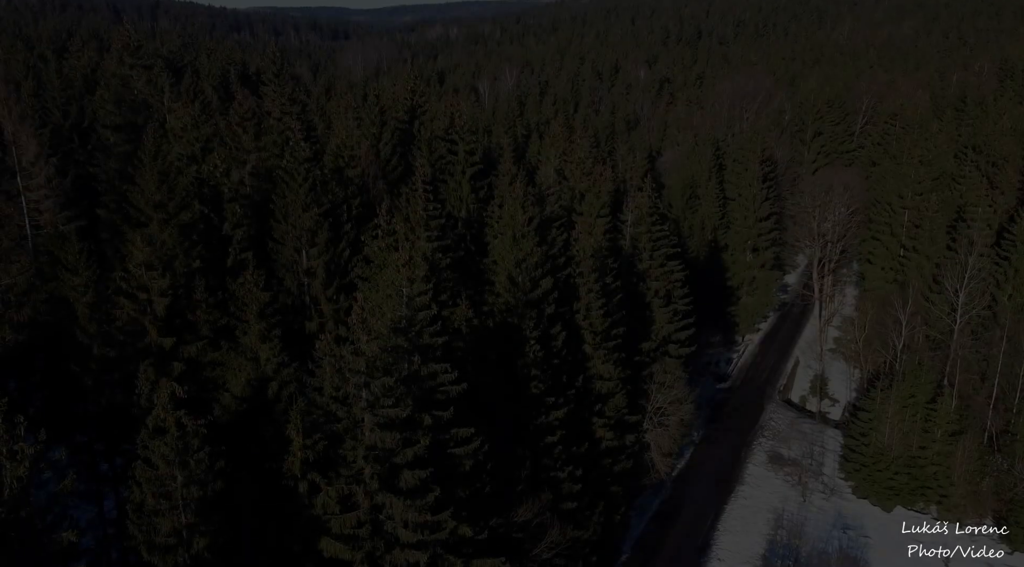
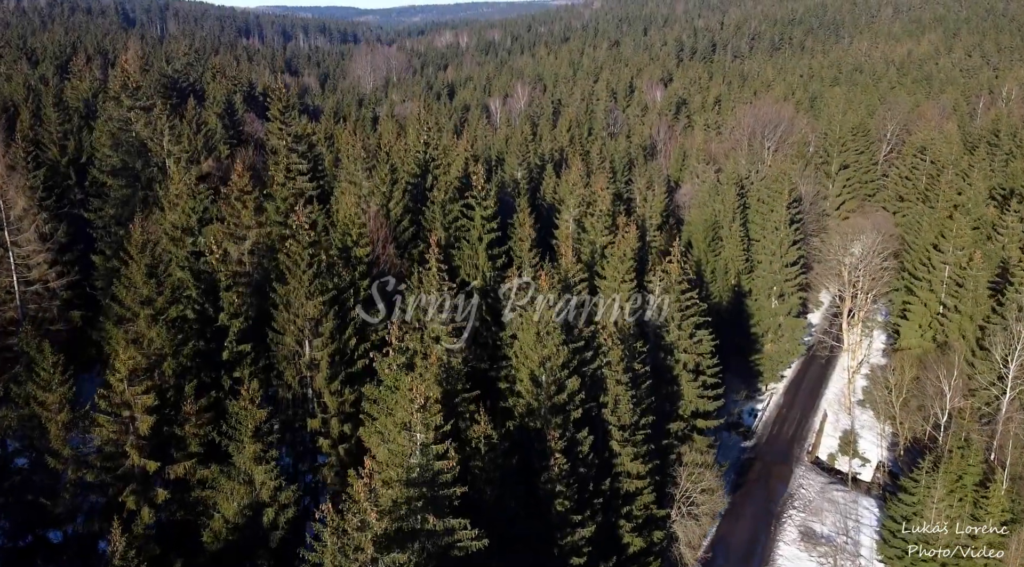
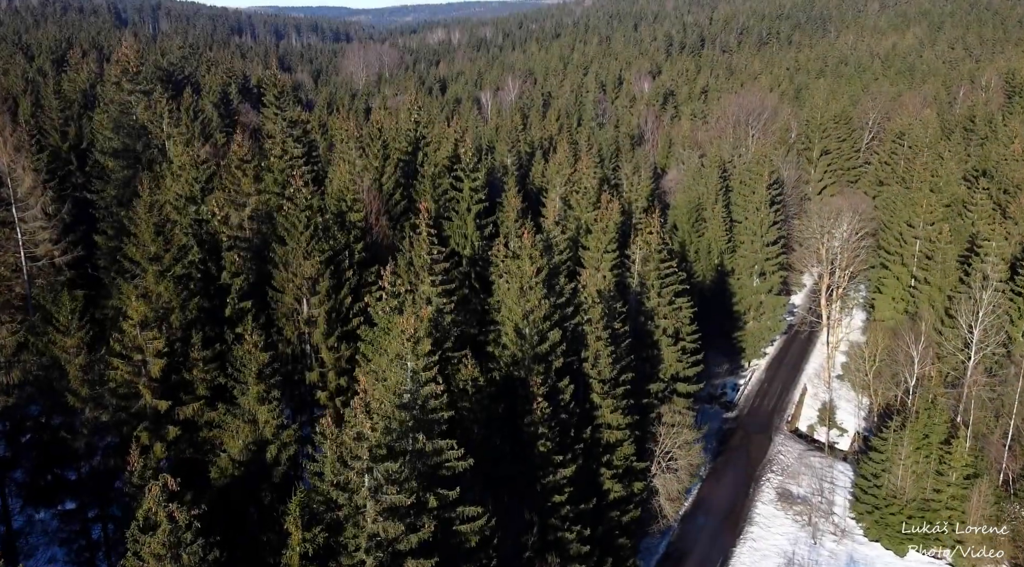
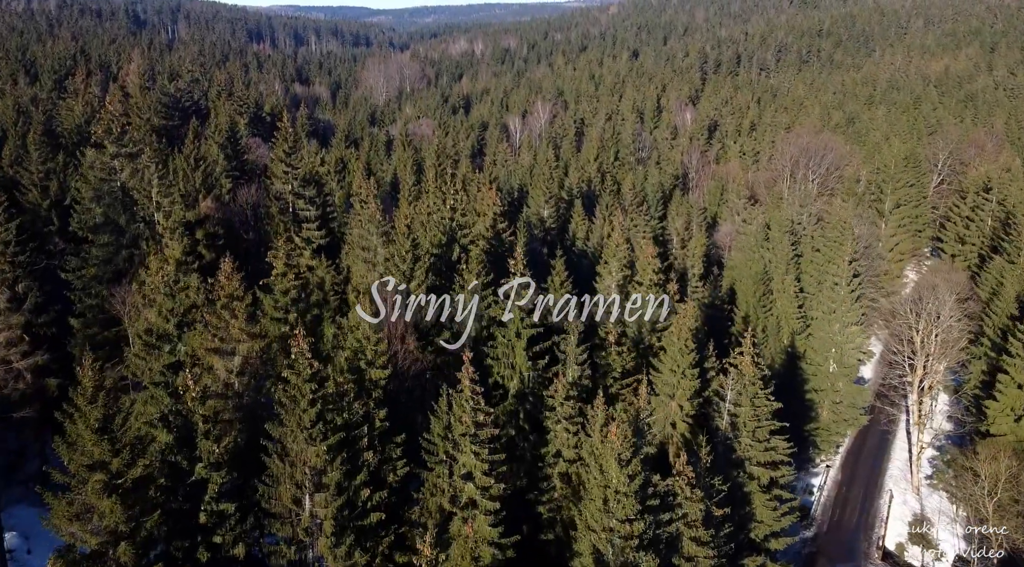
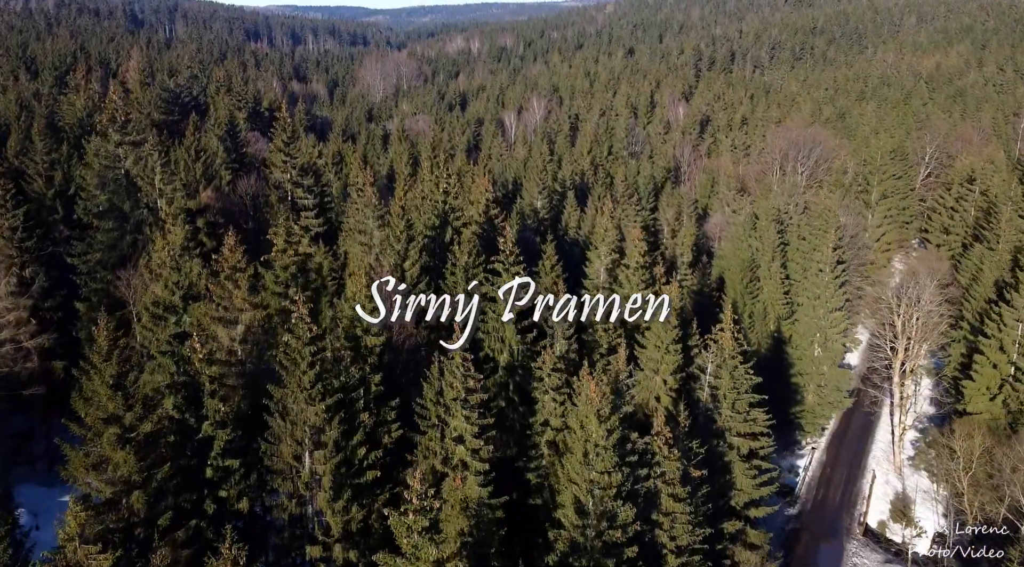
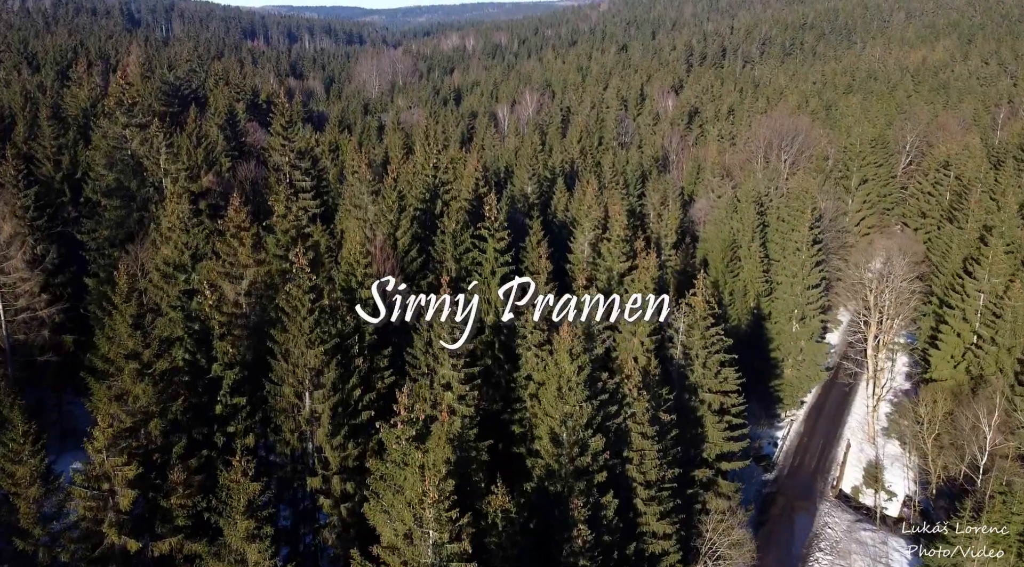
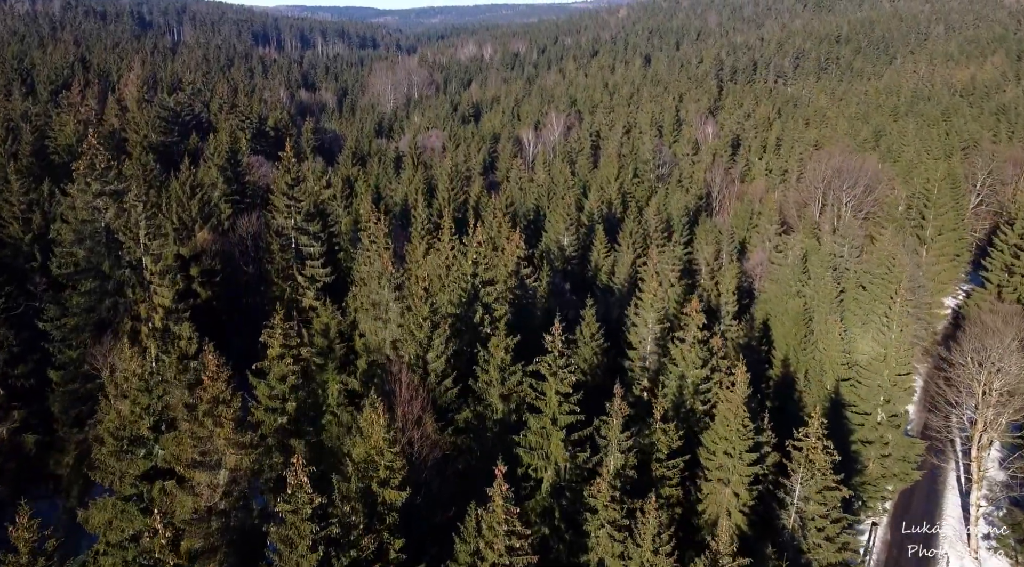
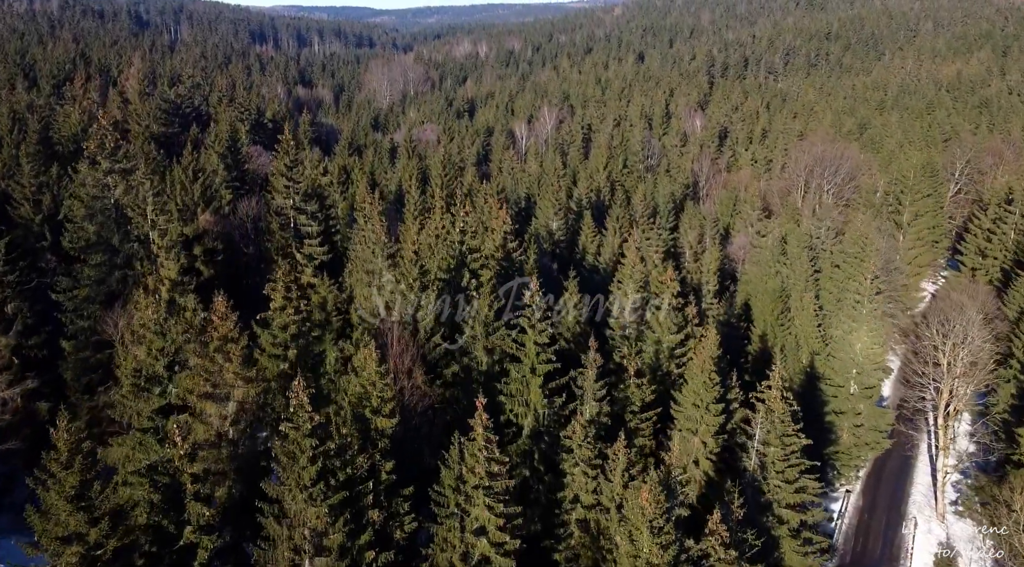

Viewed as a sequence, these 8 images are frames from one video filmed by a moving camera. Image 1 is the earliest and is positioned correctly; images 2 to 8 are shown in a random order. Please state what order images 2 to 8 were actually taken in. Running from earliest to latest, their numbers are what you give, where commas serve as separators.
3, 2, 6, 5, 4, 8, 7
